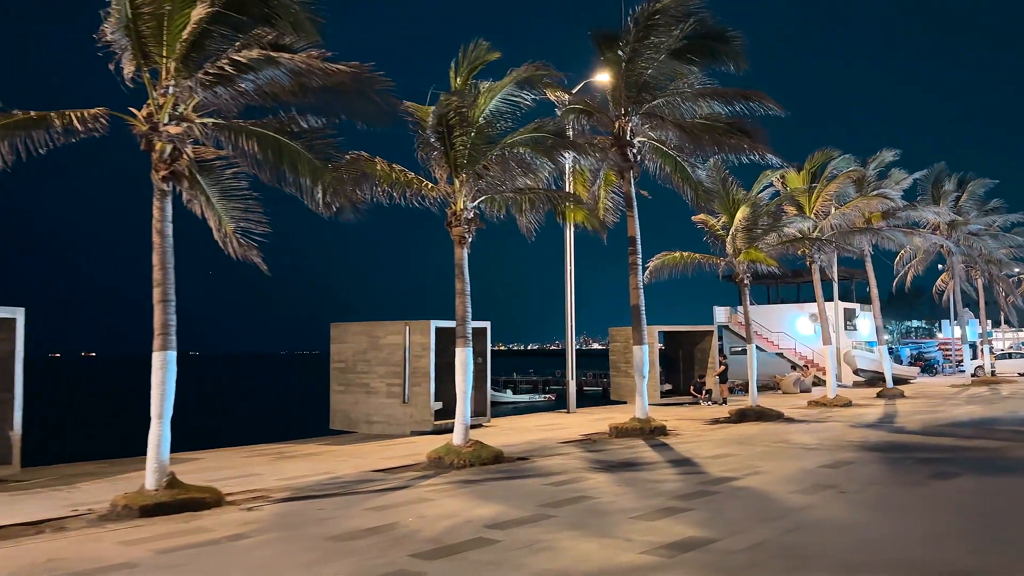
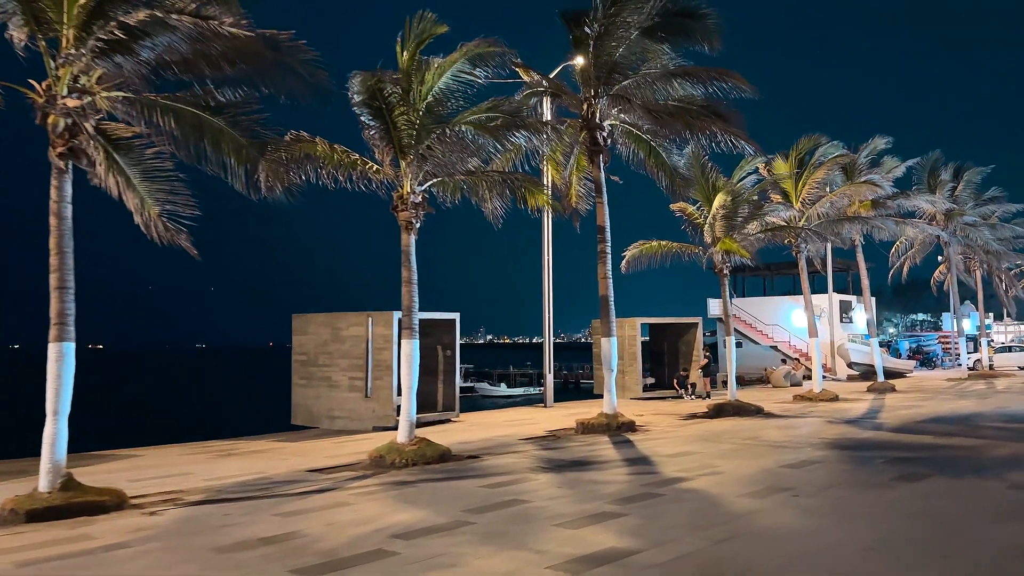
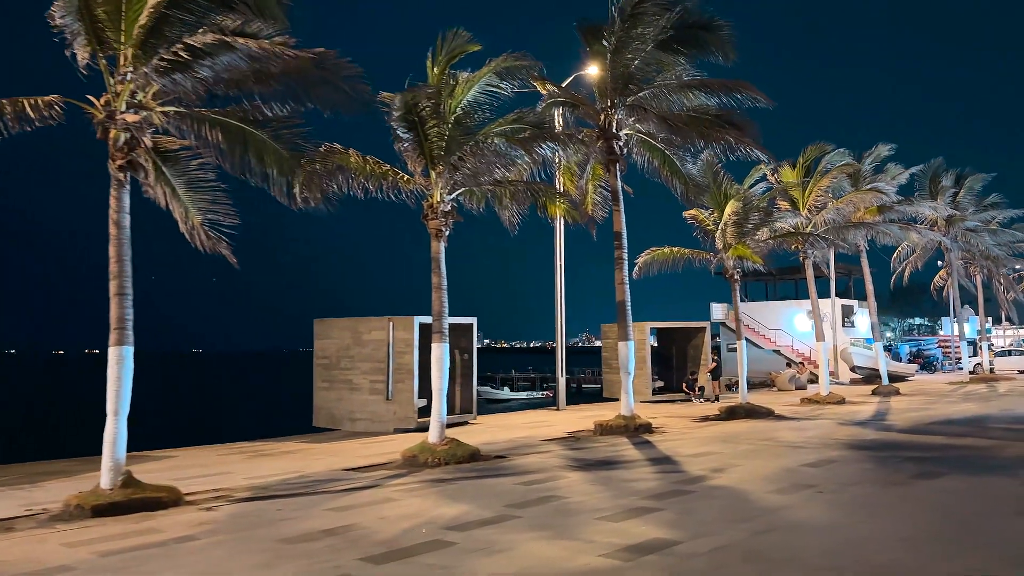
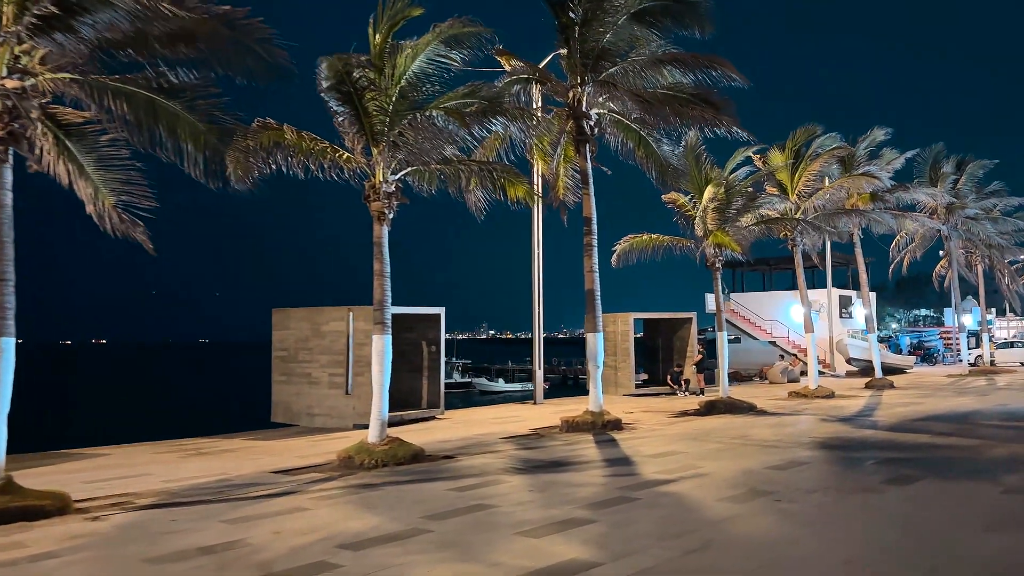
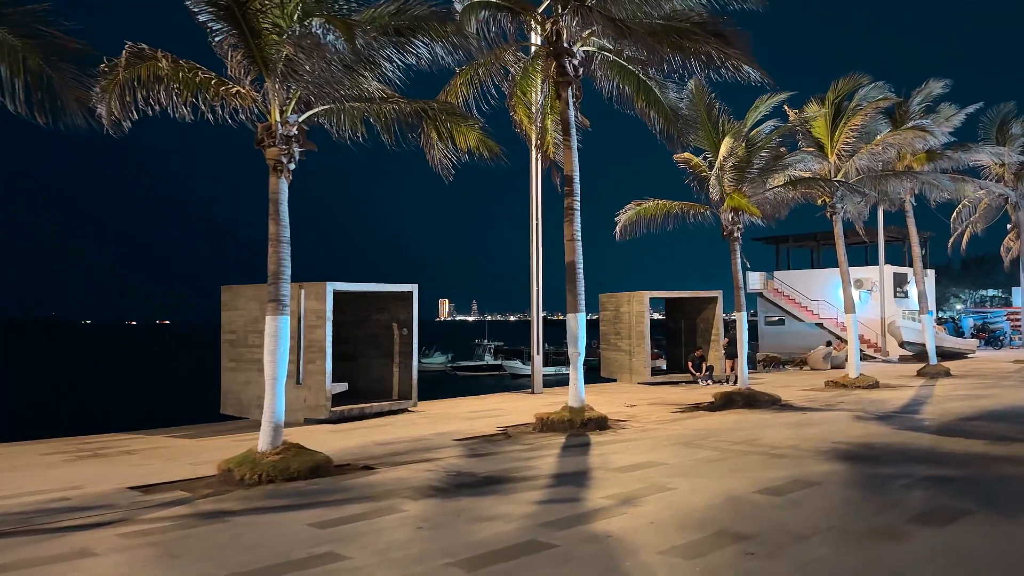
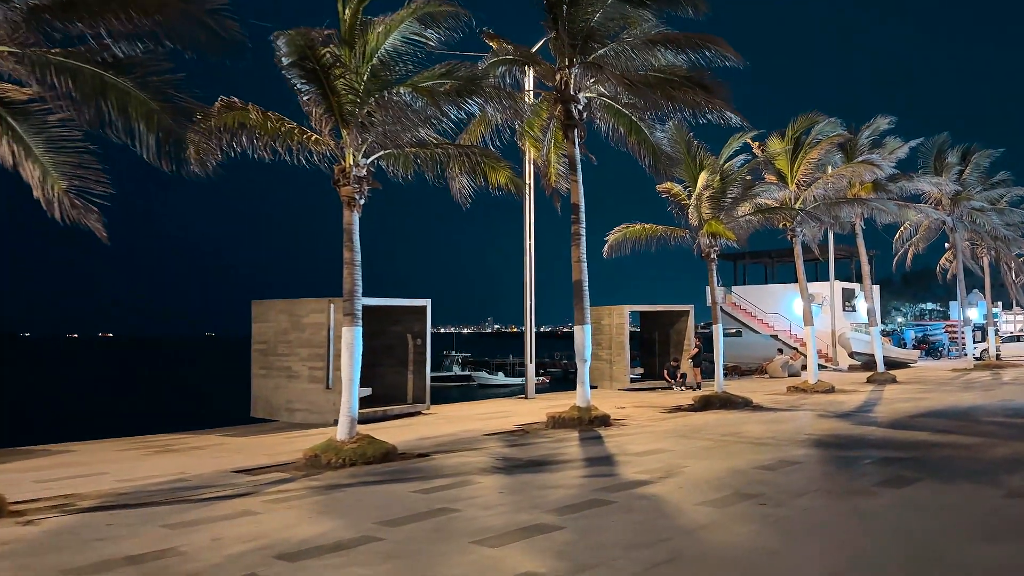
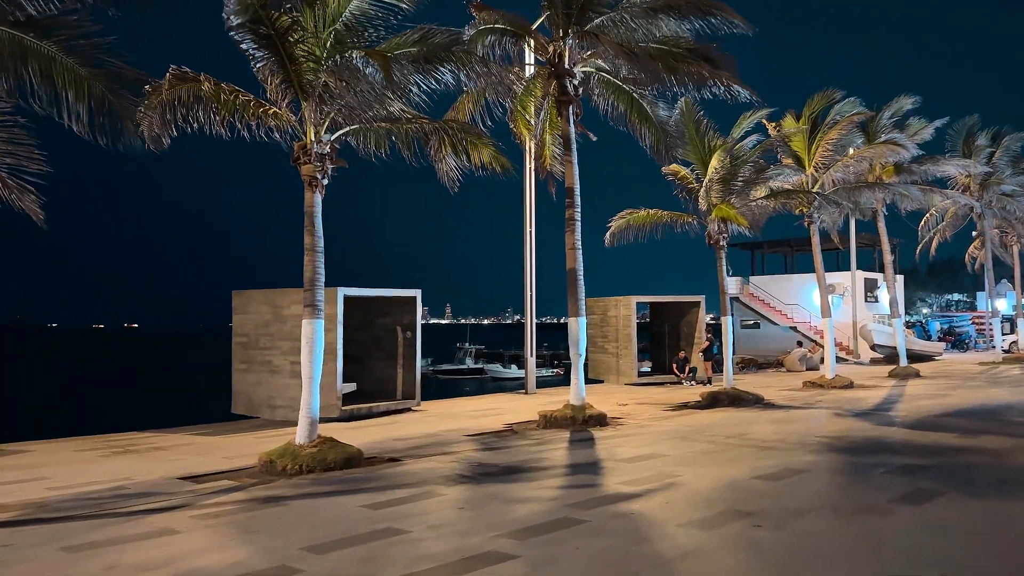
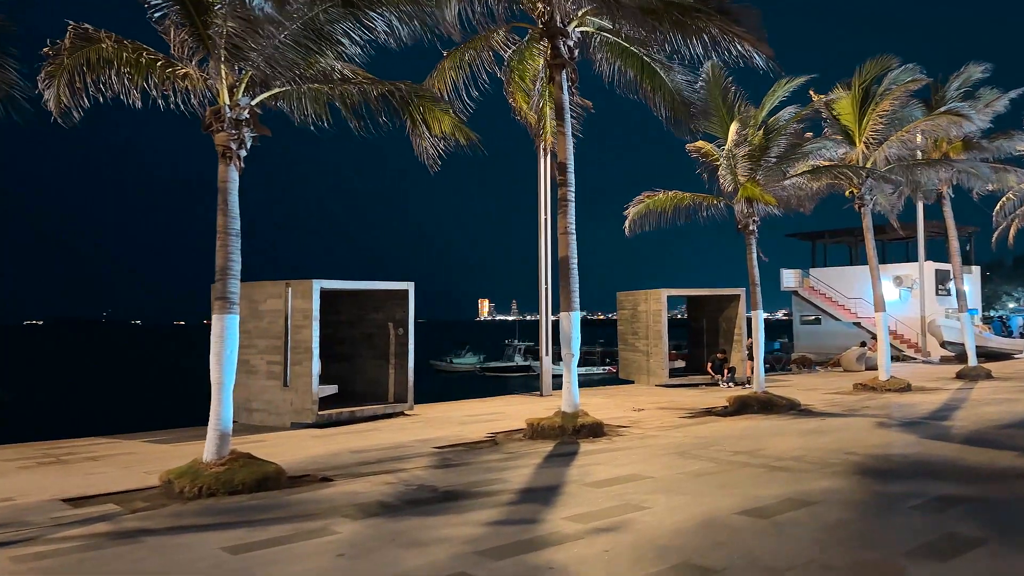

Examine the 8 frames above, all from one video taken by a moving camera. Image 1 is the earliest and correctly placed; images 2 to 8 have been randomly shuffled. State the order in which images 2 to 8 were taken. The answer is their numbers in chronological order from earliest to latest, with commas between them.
3, 2, 4, 6, 7, 5, 8
